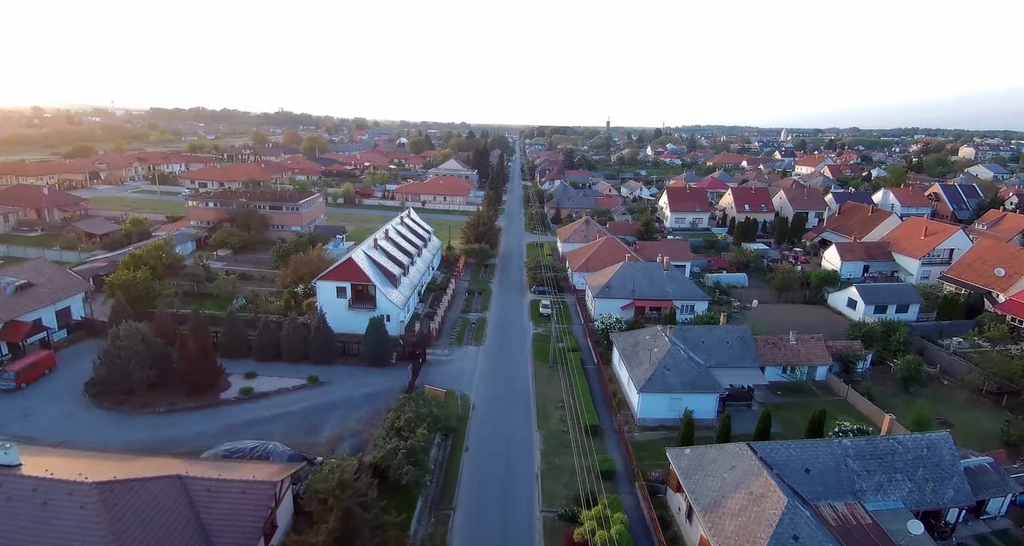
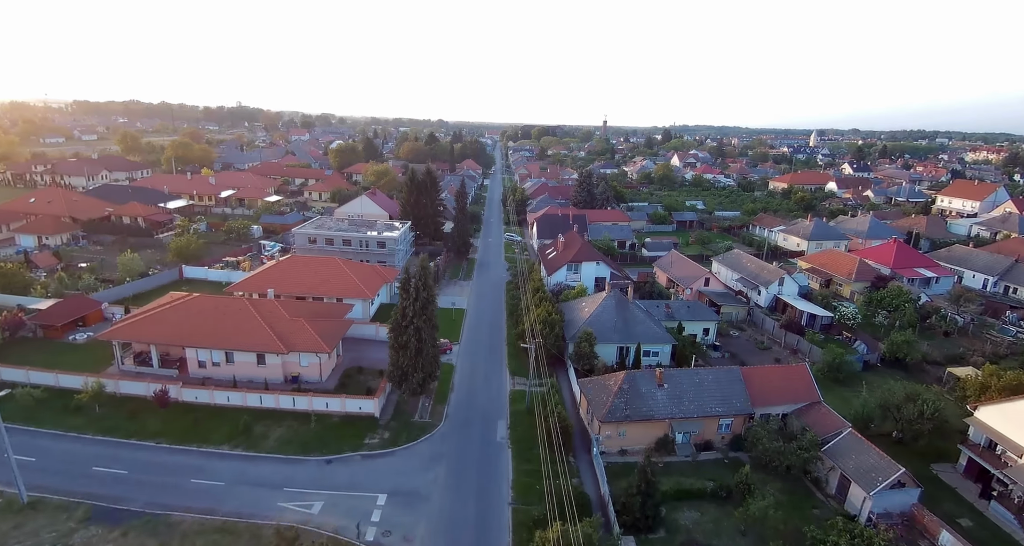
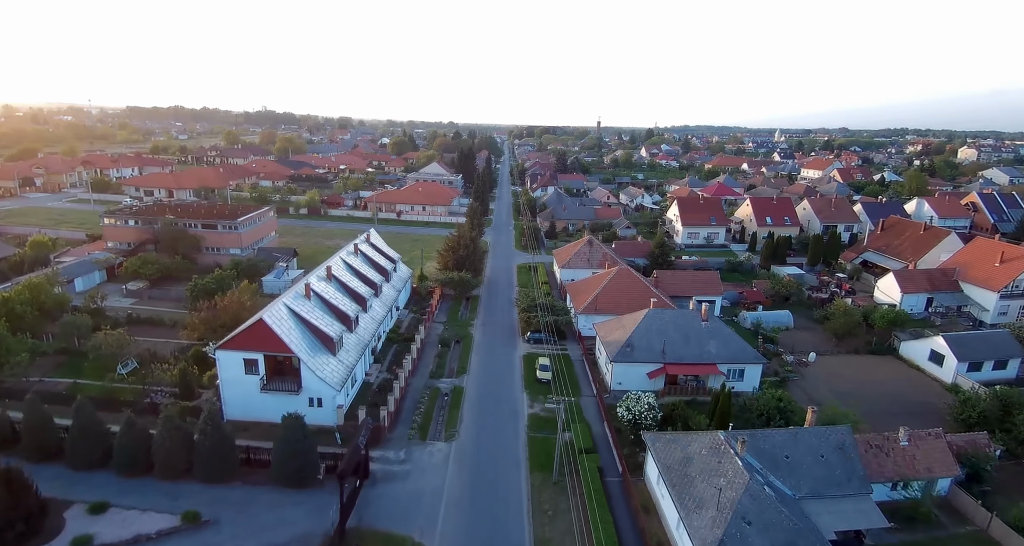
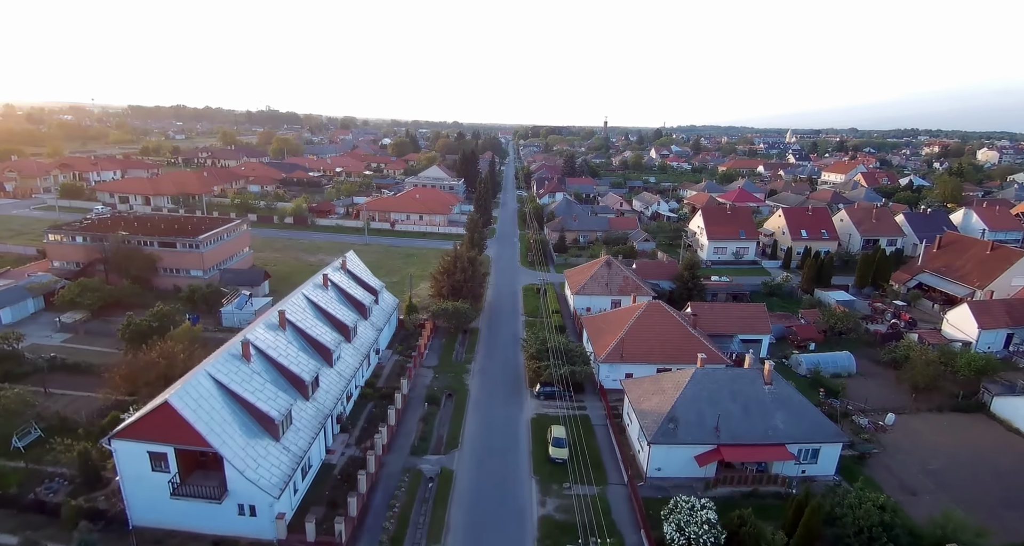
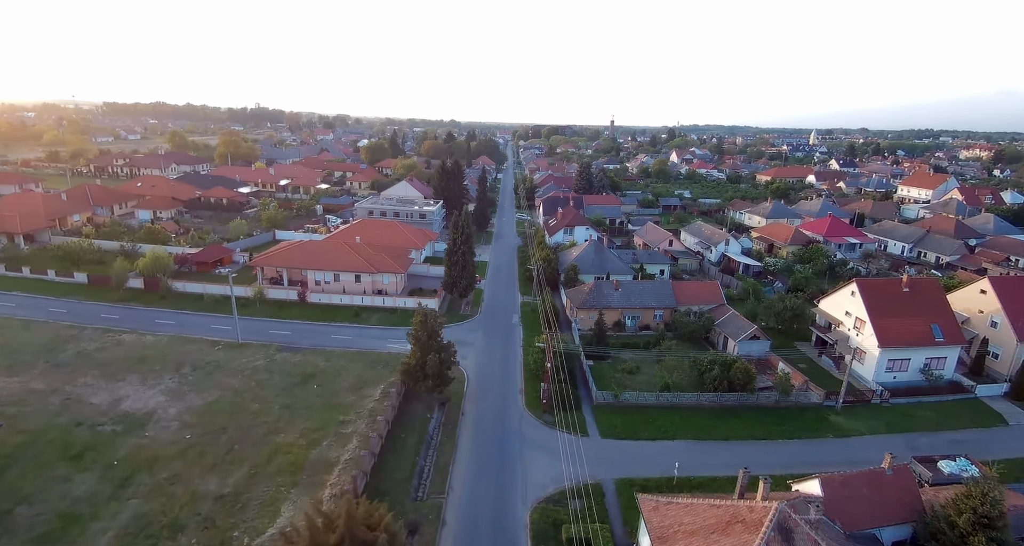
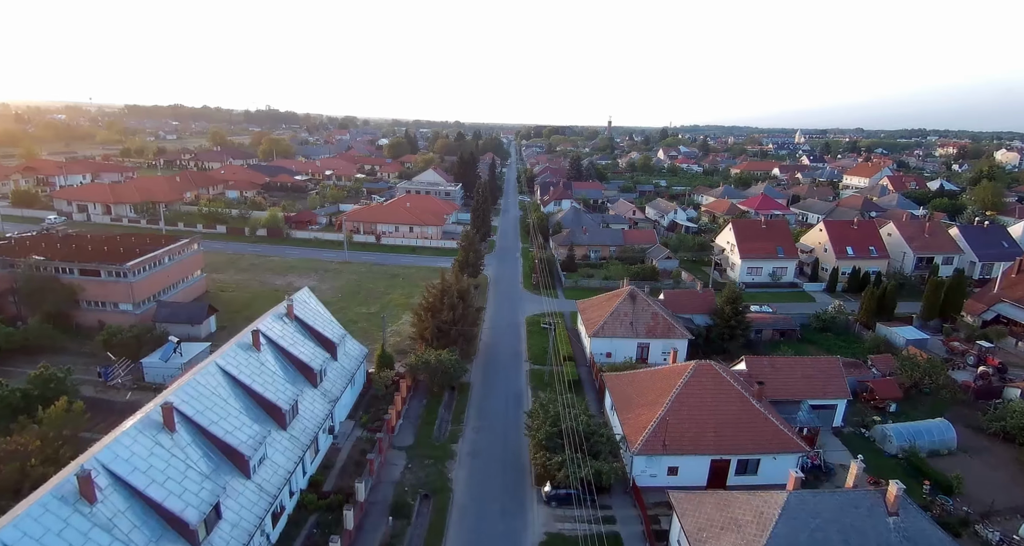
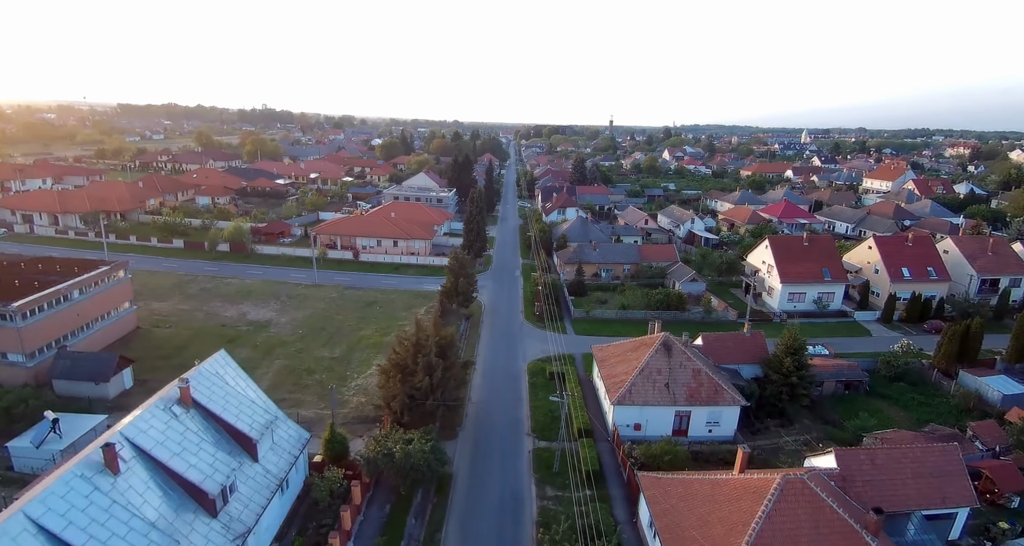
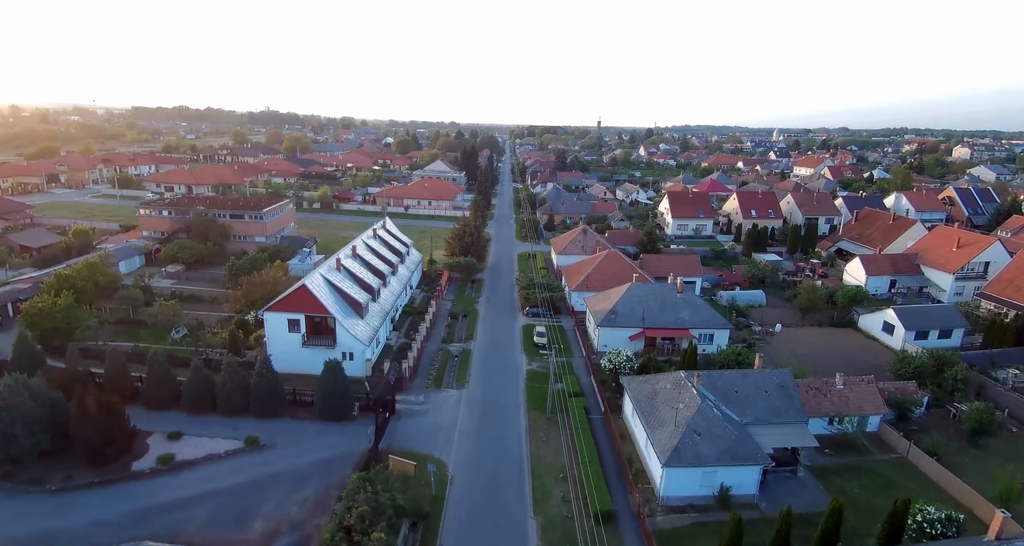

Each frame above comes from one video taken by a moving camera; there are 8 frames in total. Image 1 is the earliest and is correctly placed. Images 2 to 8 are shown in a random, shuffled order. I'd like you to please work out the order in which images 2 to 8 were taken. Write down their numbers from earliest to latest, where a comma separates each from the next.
8, 3, 4, 6, 7, 5, 2
